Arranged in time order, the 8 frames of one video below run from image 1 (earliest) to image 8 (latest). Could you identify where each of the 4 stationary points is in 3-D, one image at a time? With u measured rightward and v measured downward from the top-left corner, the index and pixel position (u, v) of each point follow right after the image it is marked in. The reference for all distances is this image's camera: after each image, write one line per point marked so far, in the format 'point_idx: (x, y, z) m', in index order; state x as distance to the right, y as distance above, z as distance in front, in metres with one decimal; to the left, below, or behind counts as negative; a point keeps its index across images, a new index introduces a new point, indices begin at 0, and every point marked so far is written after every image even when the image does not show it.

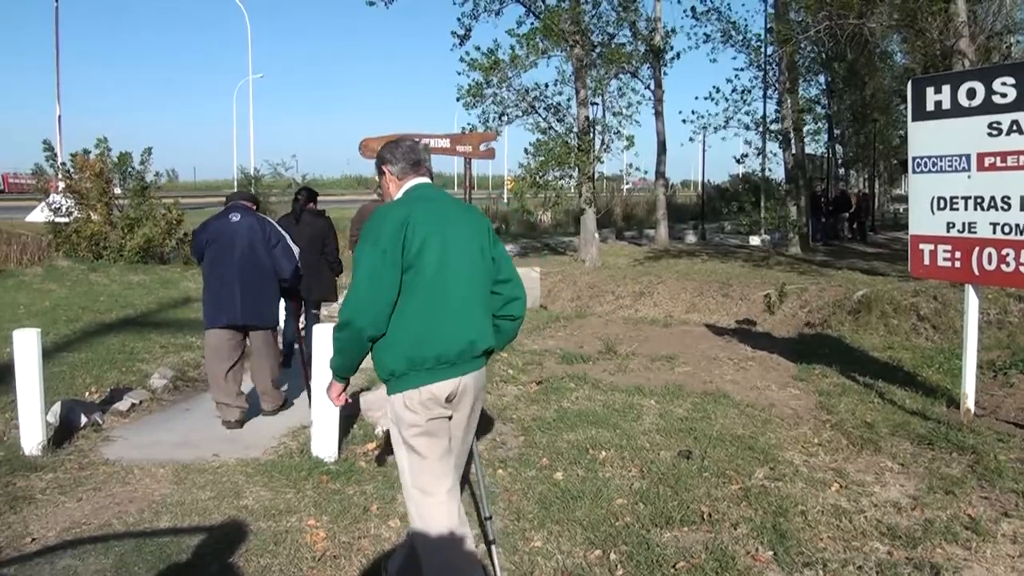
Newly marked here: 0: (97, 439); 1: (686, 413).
0: (-3.3, -1.2, +9.5) m
1: (+1.5, -1.1, +9.9) m
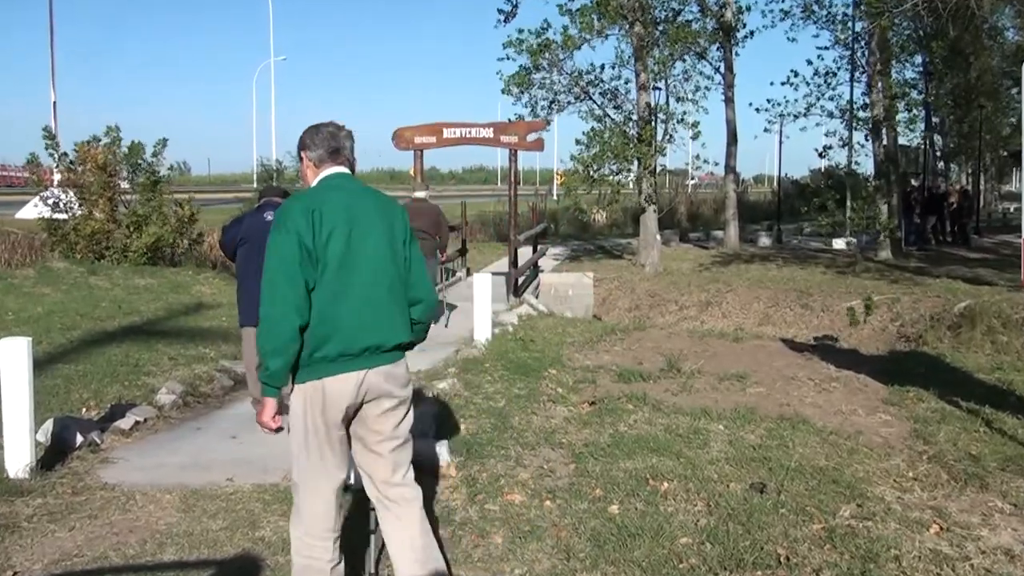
0: (-3.0, -1.2, +8.4) m
1: (+1.8, -1.1, +8.7) m
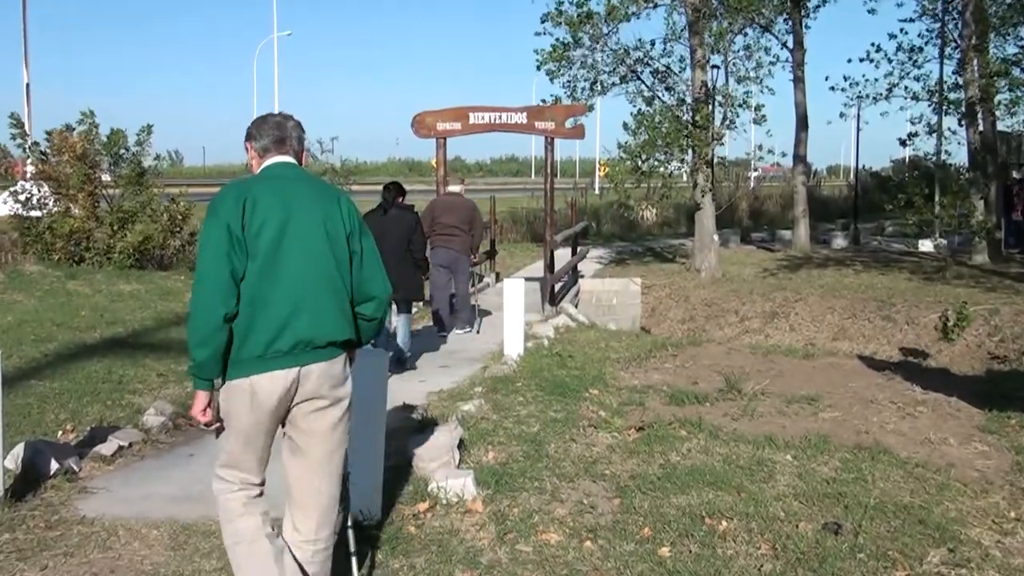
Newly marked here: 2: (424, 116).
0: (-2.8, -1.3, +7.4) m
1: (+2.1, -1.2, +7.5) m
2: (-1.0, +2.1, +14.5) m
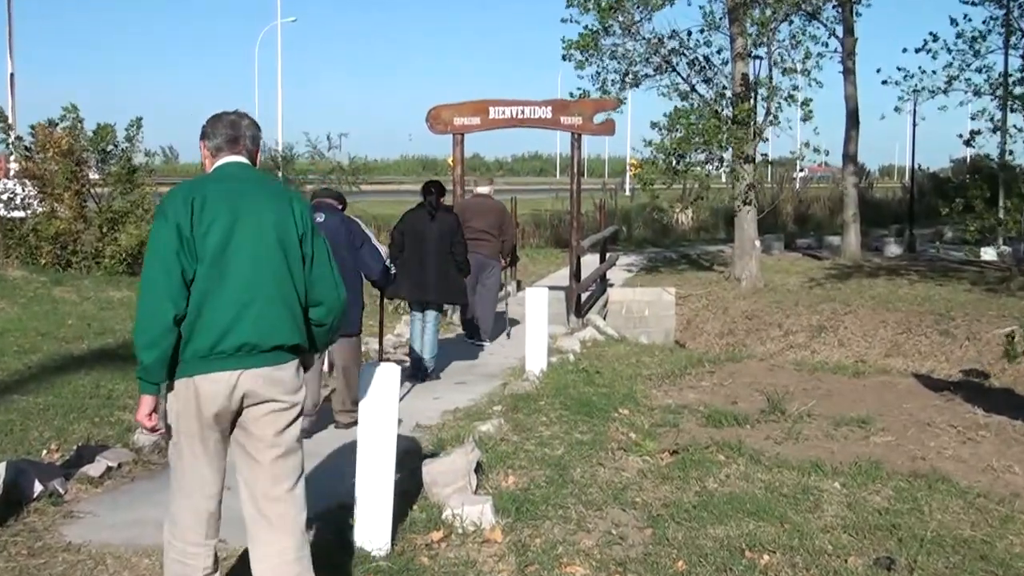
0: (-2.6, -1.3, +6.8) m
1: (+2.2, -1.3, +6.8) m
2: (-0.8, +2.1, +13.8) m
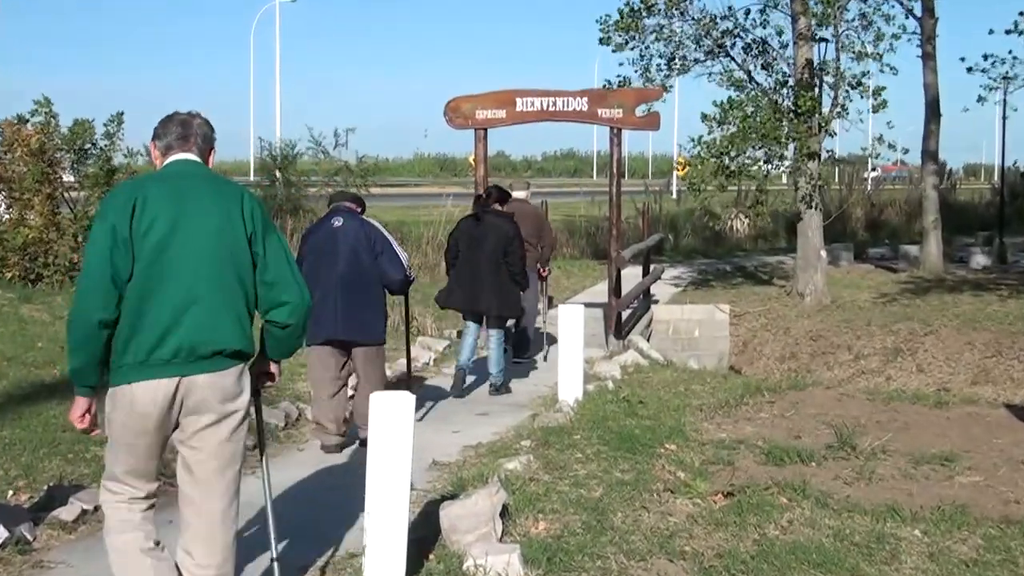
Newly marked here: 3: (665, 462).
0: (-2.5, -1.4, +5.9) m
1: (+2.3, -1.4, +5.9) m
2: (-0.5, +2.0, +12.9) m
3: (+0.9, -1.0, +7.0) m
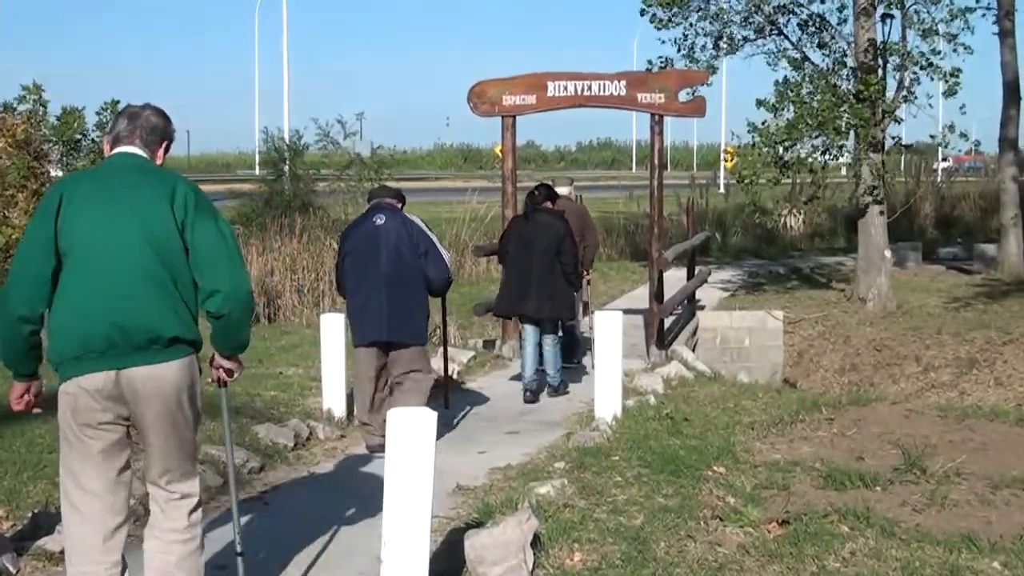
0: (-2.3, -1.4, +5.4) m
1: (+2.5, -1.4, +5.3) m
2: (-0.3, +2.1, +12.3) m
3: (+1.1, -1.0, +6.4) m
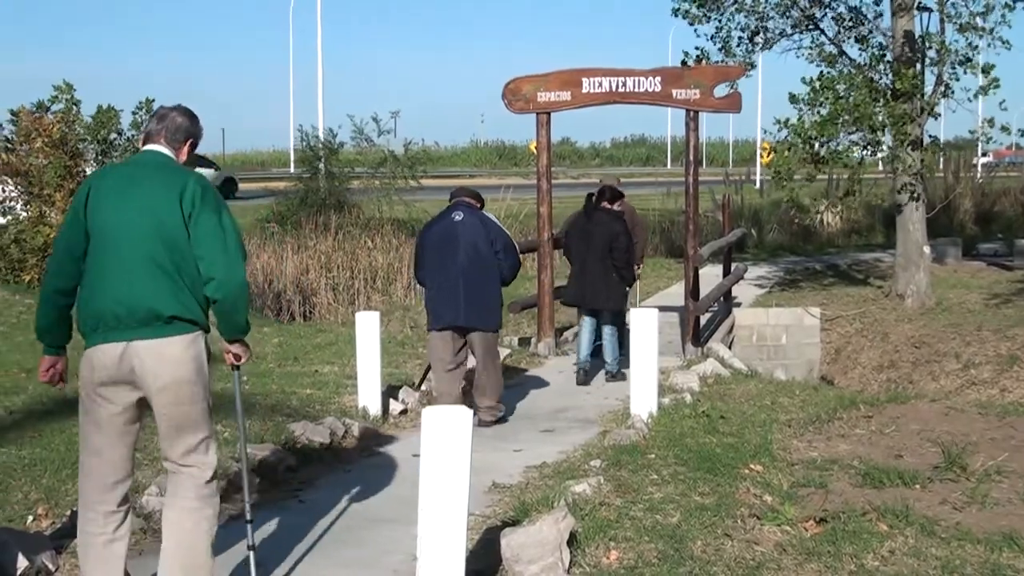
0: (-2.2, -1.4, +5.4) m
1: (+2.7, -1.4, +5.2) m
2: (0.0, +2.2, +12.3) m
3: (+1.3, -1.0, +6.4) m
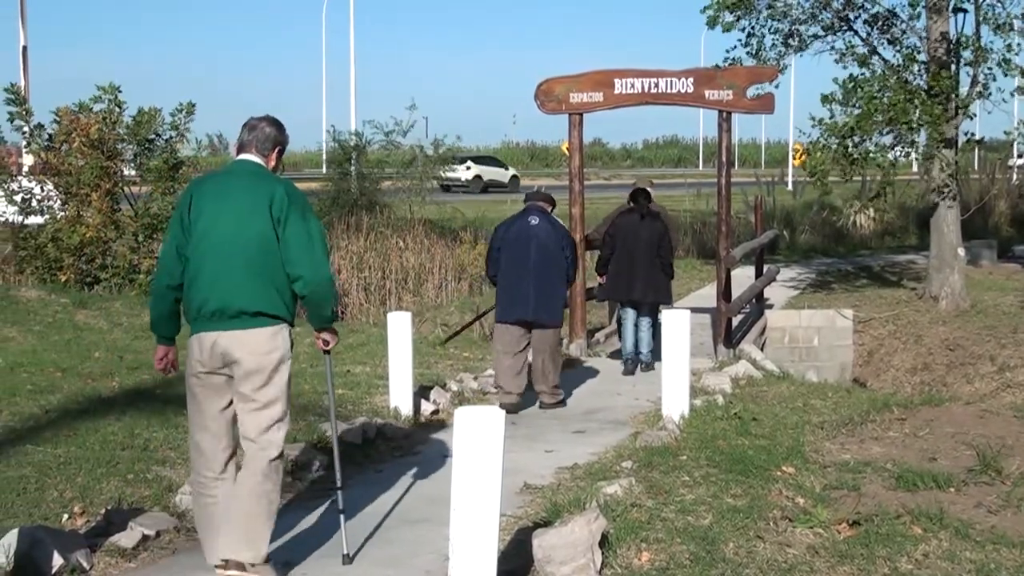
0: (-2.0, -1.4, +5.5) m
1: (+2.8, -1.4, +5.2) m
2: (+0.3, +2.1, +12.3) m
3: (+1.4, -1.0, +6.3) m
